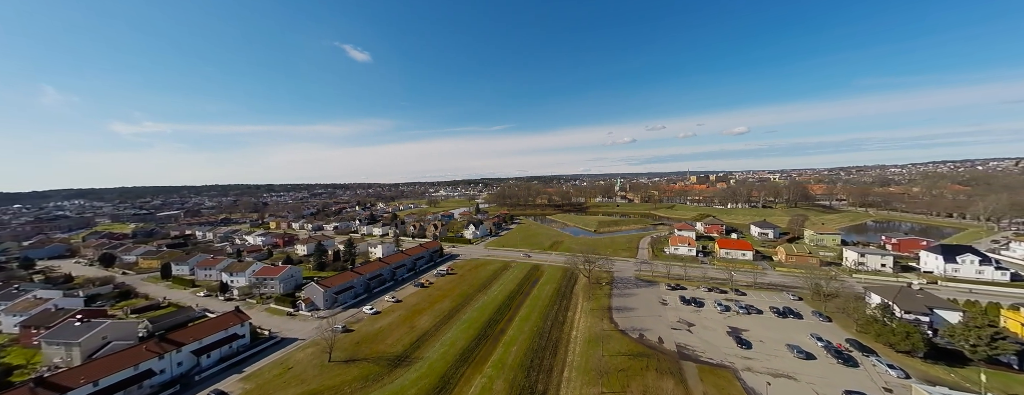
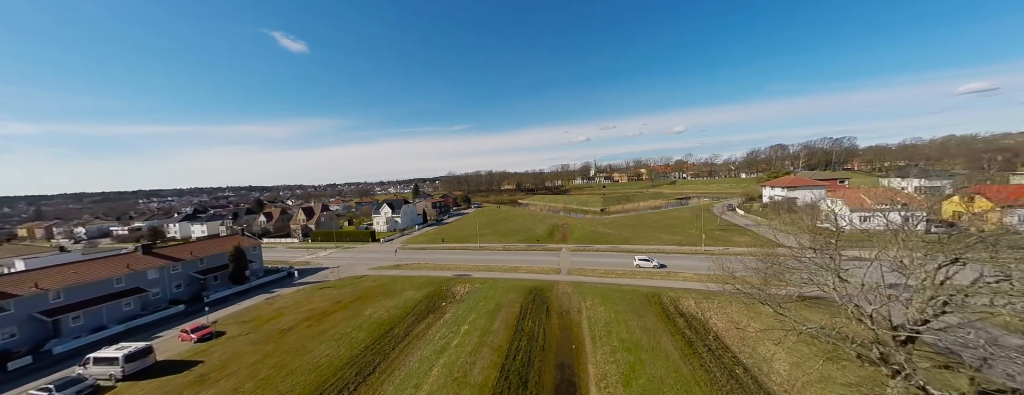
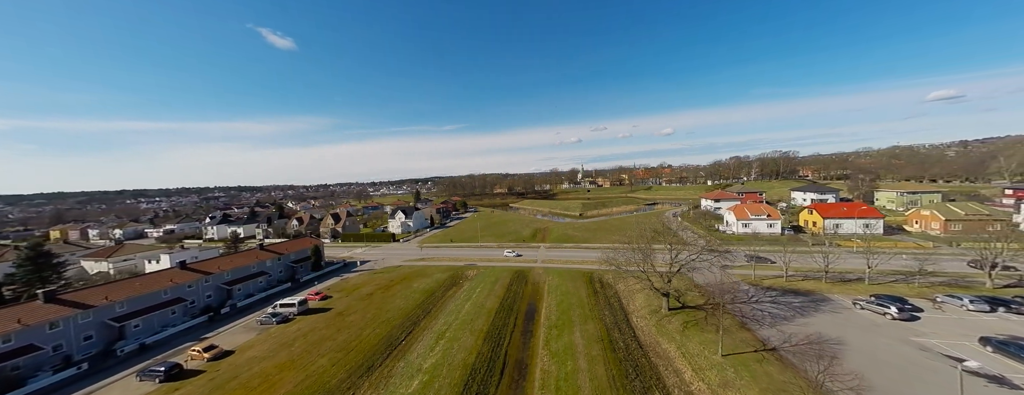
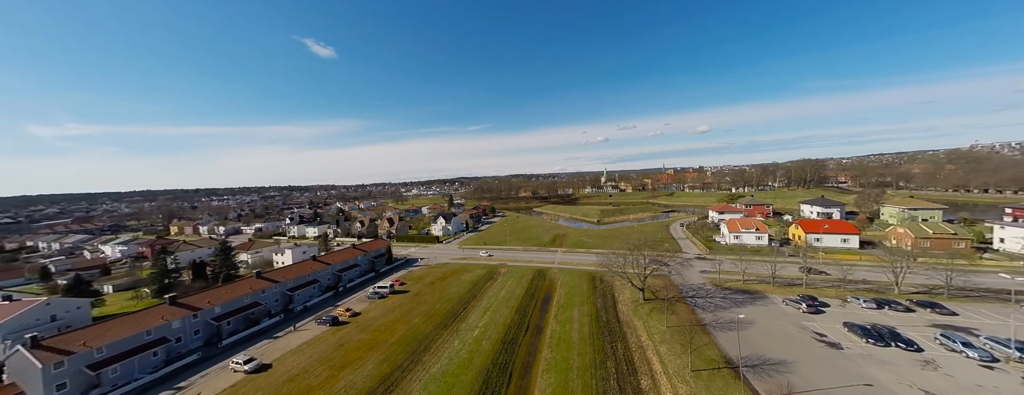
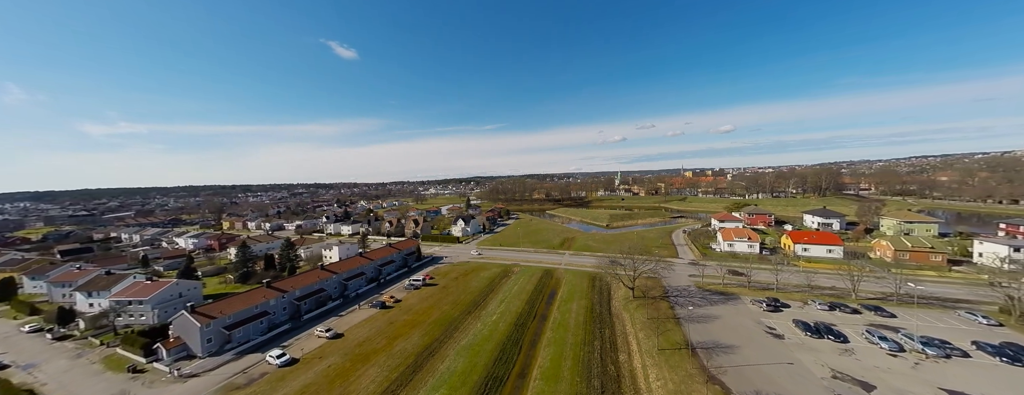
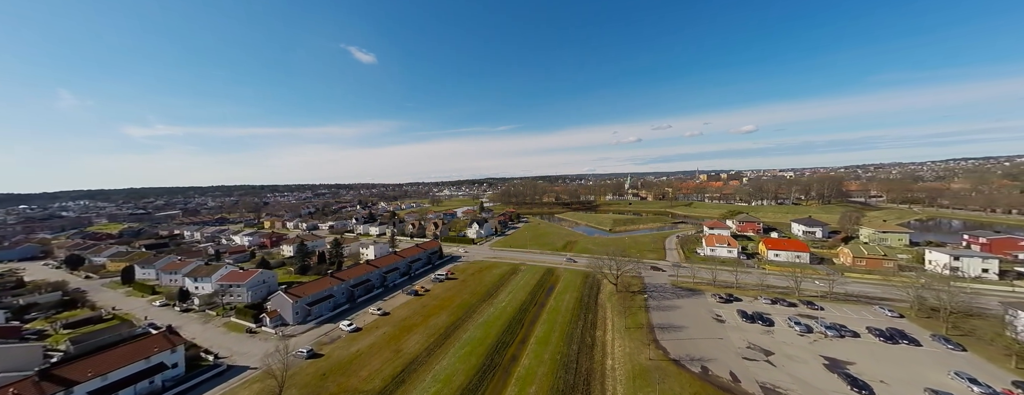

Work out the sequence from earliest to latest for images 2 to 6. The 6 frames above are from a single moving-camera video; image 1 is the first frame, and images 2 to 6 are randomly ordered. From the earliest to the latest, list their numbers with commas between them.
6, 5, 4, 3, 2
